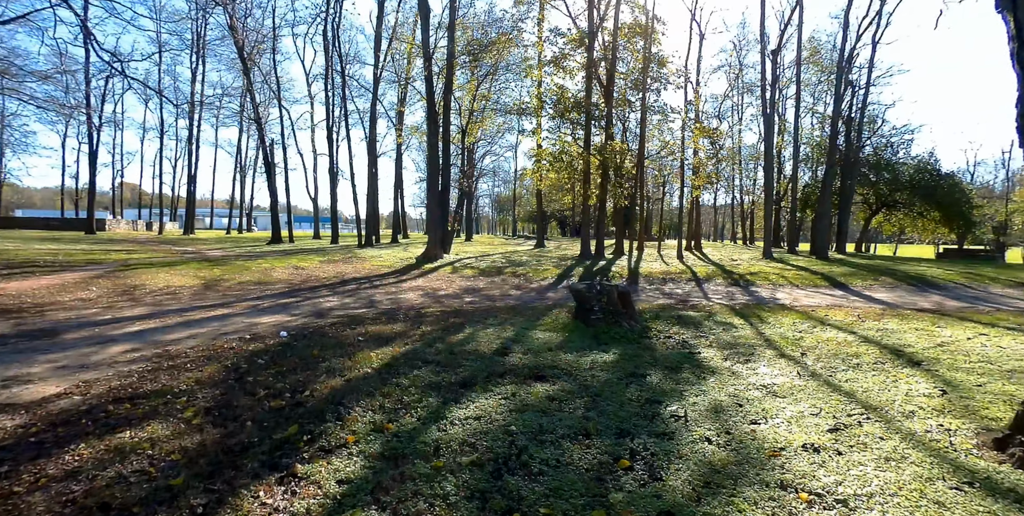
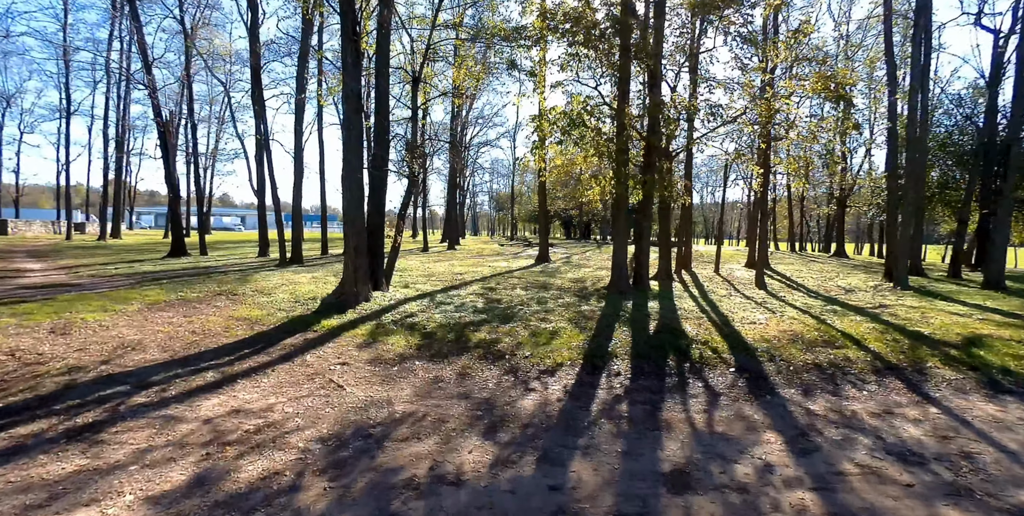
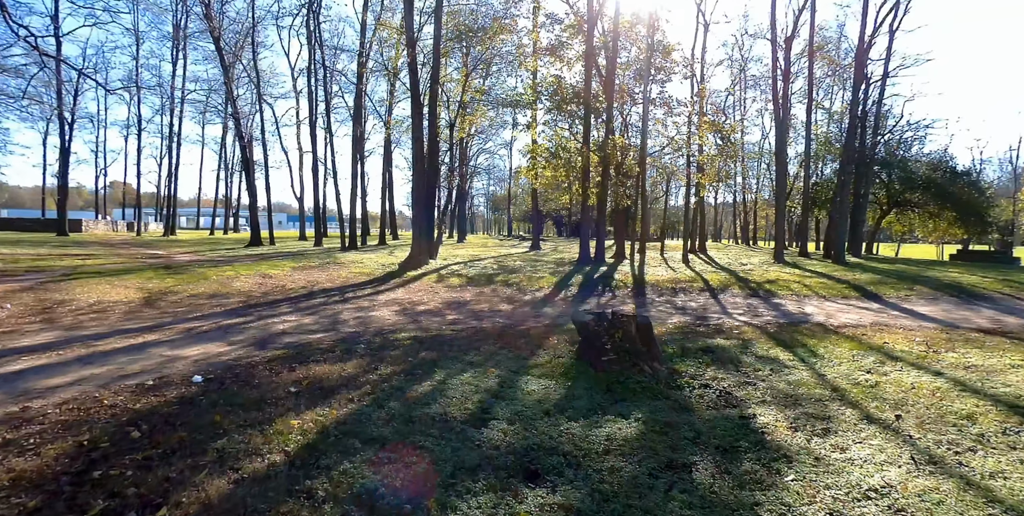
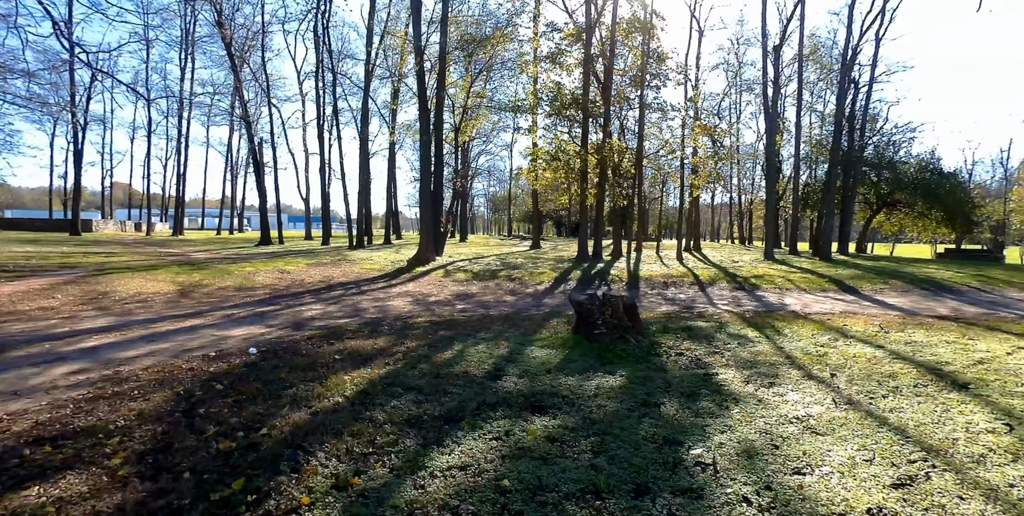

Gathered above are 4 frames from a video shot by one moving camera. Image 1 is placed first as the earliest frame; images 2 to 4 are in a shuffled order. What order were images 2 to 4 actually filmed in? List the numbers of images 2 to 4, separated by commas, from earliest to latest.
4, 3, 2
